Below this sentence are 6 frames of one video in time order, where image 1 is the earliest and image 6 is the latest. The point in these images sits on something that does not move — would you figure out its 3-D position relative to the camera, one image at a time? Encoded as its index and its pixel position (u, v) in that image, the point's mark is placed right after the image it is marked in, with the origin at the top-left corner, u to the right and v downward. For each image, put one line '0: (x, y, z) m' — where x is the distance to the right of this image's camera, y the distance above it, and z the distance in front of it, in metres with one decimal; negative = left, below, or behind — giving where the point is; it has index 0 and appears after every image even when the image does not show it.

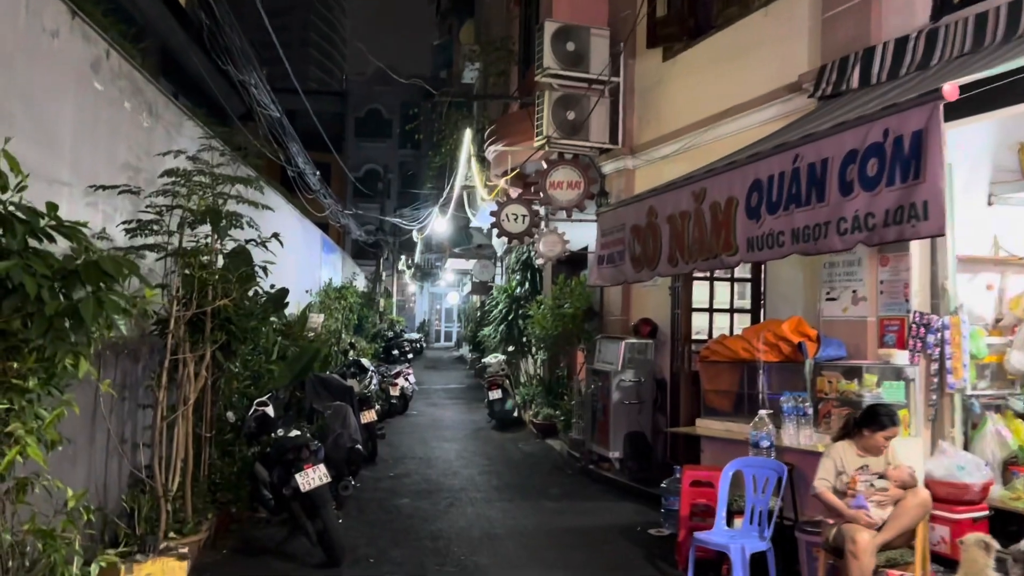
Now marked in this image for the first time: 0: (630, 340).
0: (+1.1, -0.5, +7.5) m
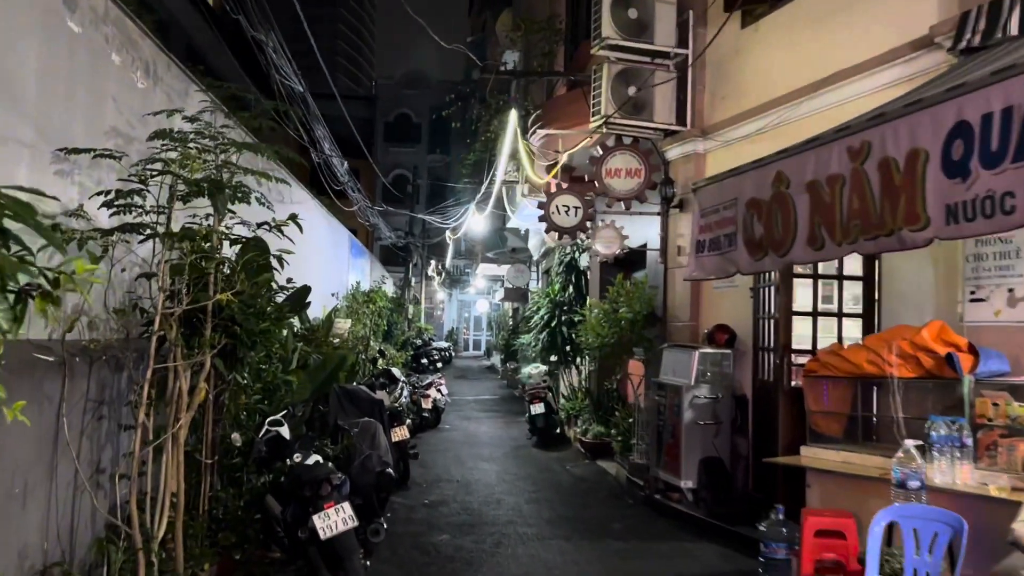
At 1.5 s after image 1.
0: (+1.6, -0.5, +6.4) m
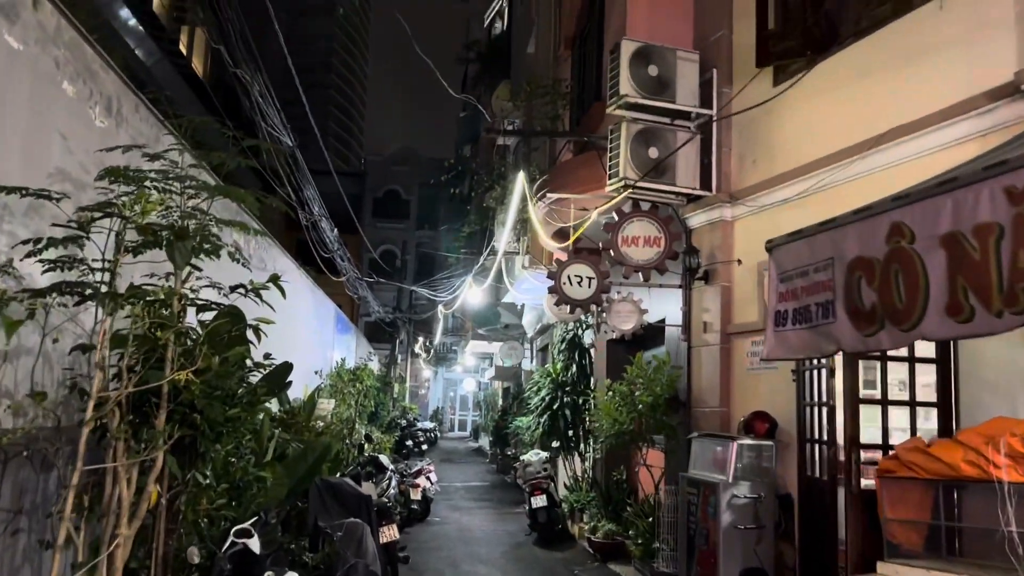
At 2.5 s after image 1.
0: (+1.6, -1.1, +5.6) m
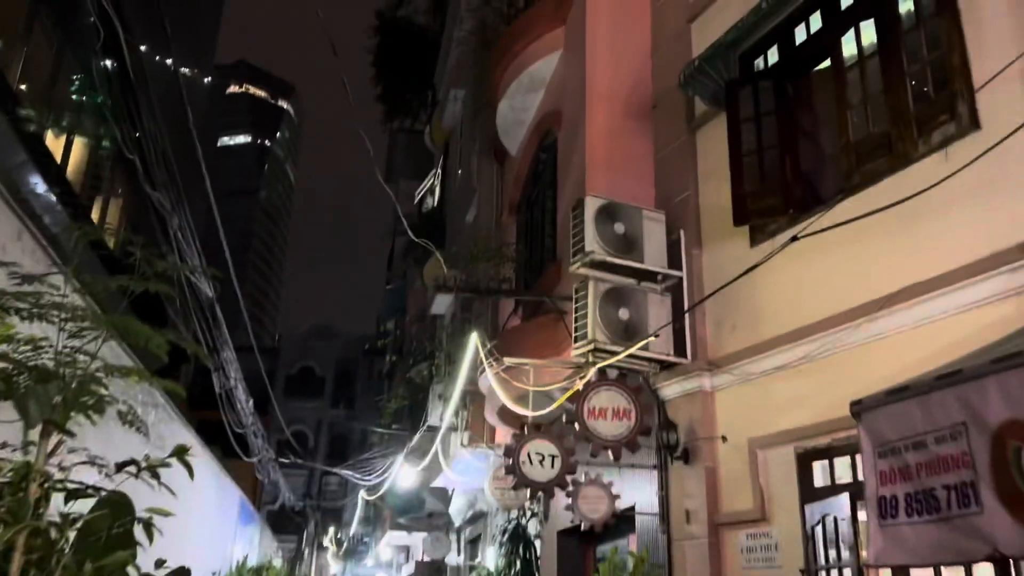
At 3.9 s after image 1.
0: (+1.4, -2.1, +4.5) m
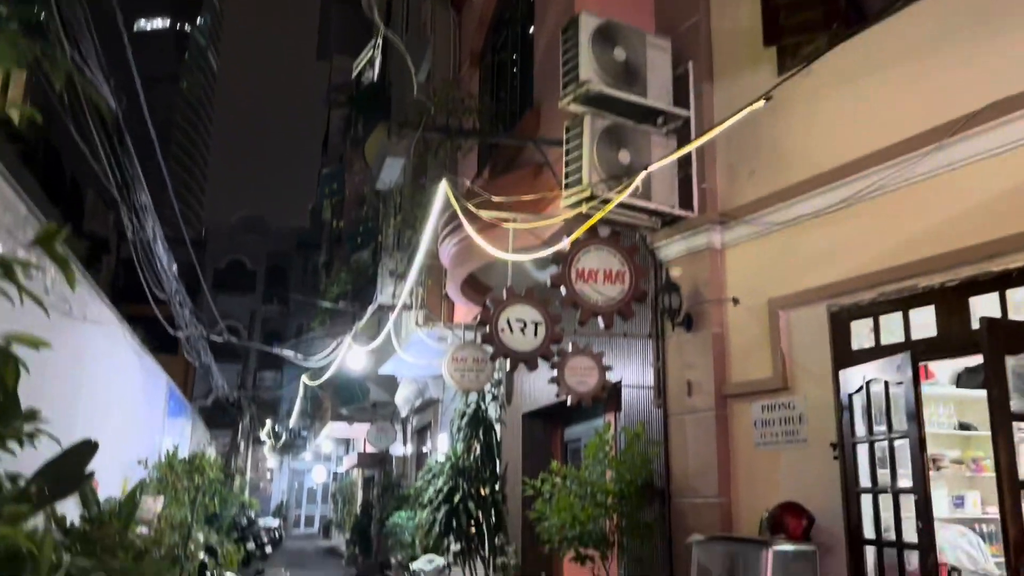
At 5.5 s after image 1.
0: (+1.4, -1.3, +3.9) m
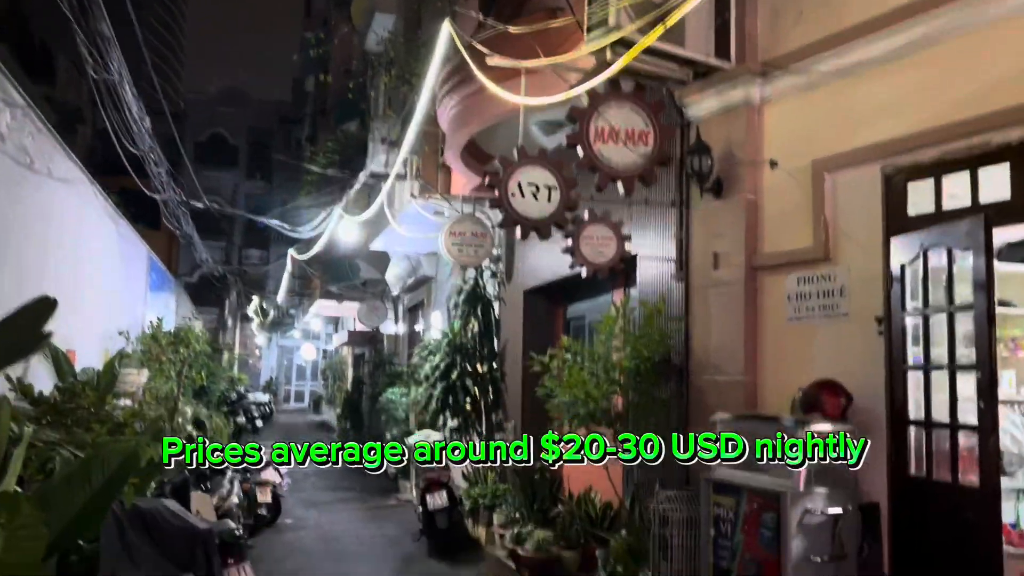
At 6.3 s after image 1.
0: (+1.4, -0.6, +3.6) m
